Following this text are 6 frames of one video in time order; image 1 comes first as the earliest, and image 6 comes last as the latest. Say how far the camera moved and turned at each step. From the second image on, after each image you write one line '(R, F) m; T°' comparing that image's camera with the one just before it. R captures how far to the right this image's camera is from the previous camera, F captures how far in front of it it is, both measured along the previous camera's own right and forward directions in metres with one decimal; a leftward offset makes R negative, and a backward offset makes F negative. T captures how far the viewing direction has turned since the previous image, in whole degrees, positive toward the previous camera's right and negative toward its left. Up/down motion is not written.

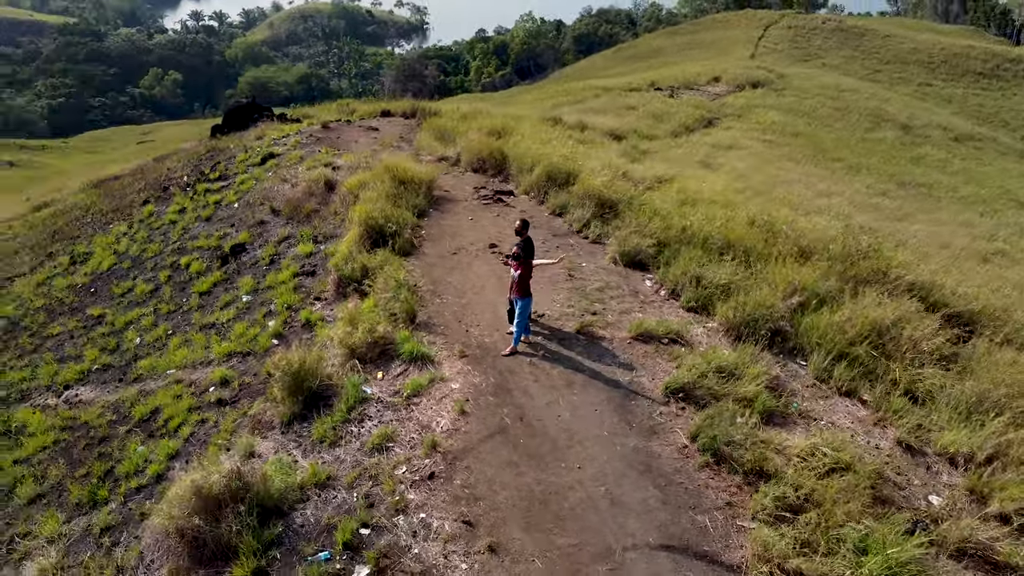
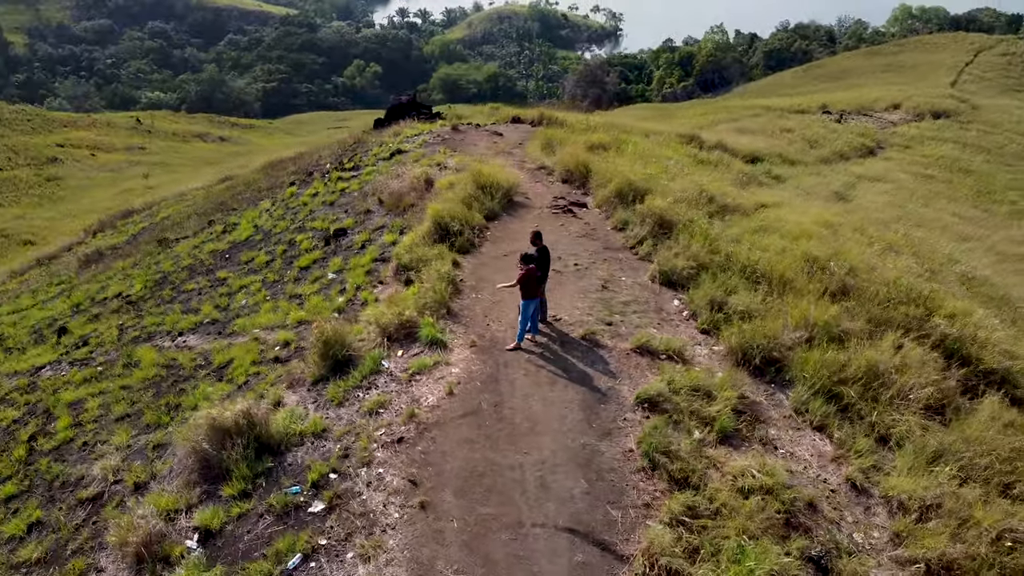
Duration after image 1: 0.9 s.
(+1.8, -0.7) m; -12°
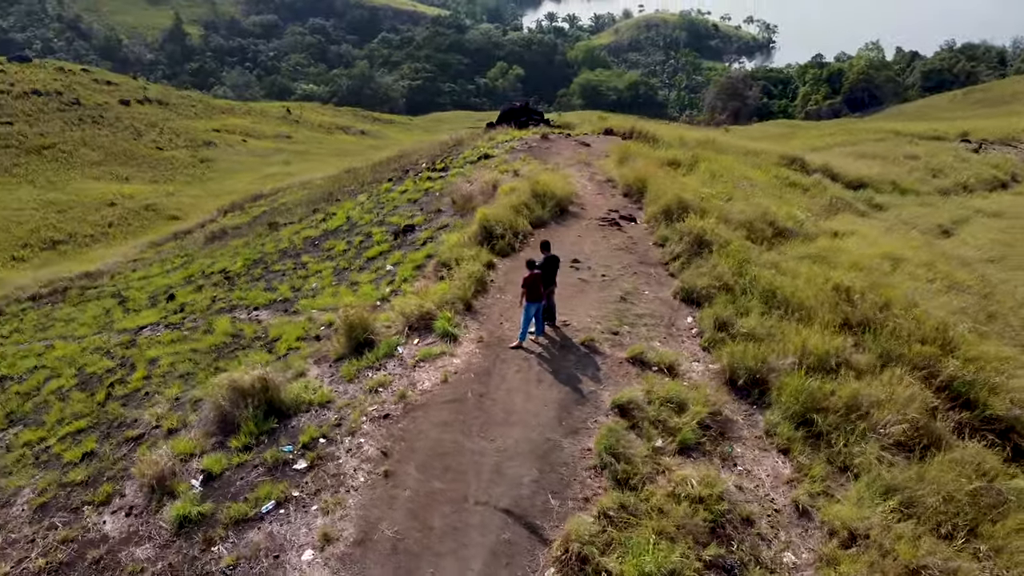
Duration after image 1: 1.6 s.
(+1.5, -0.6) m; -9°
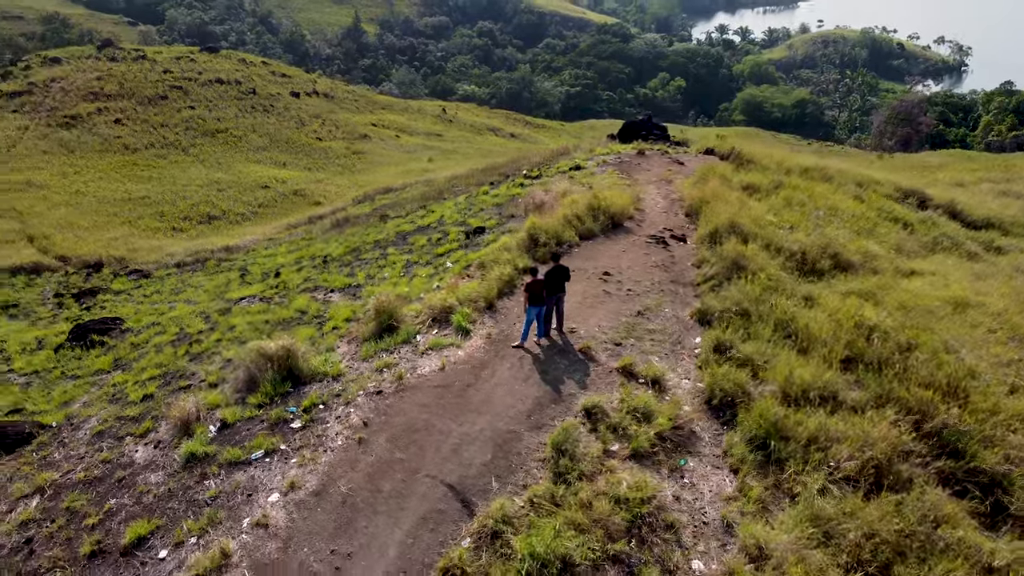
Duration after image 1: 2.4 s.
(+1.9, -0.7) m; -10°
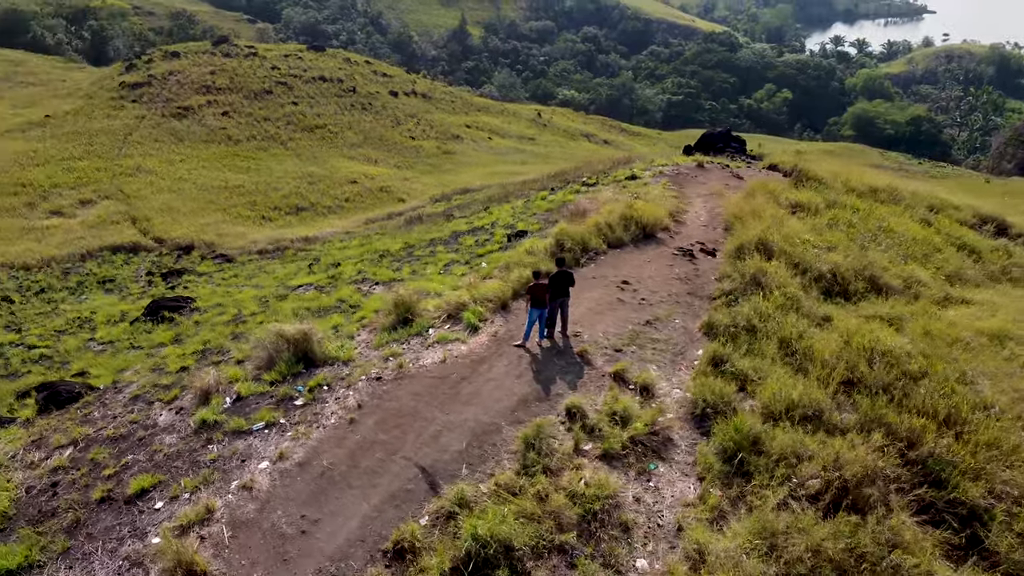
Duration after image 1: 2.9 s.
(+1.3, -0.5) m; -7°
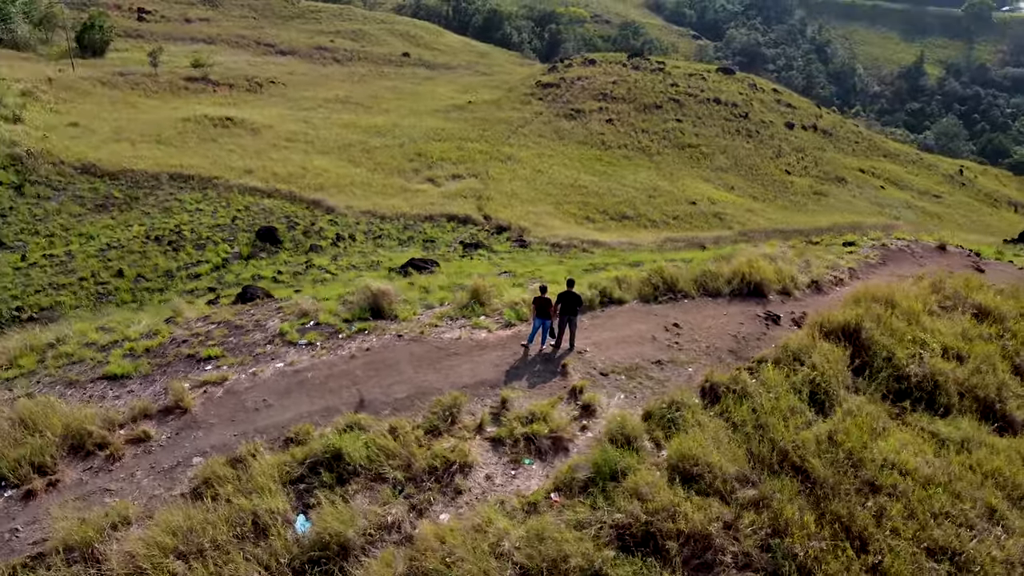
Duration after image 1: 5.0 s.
(+6.0, -0.7) m; -27°
